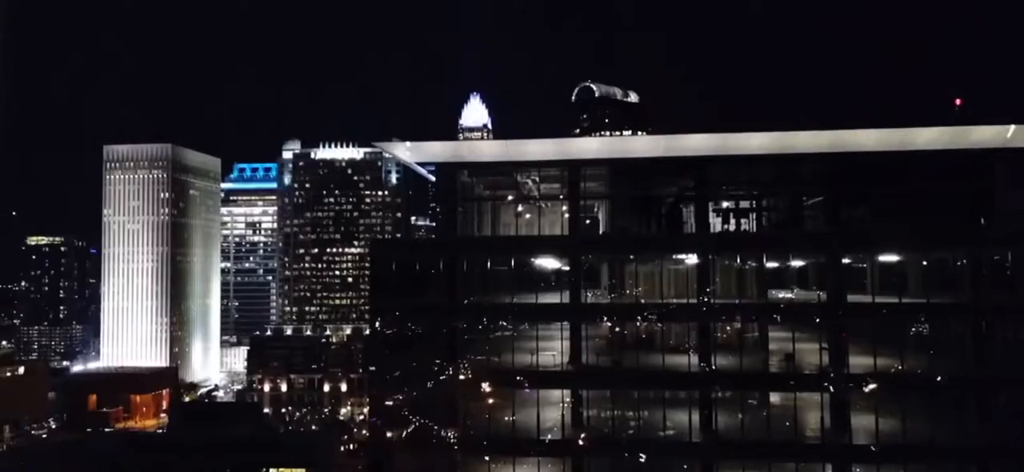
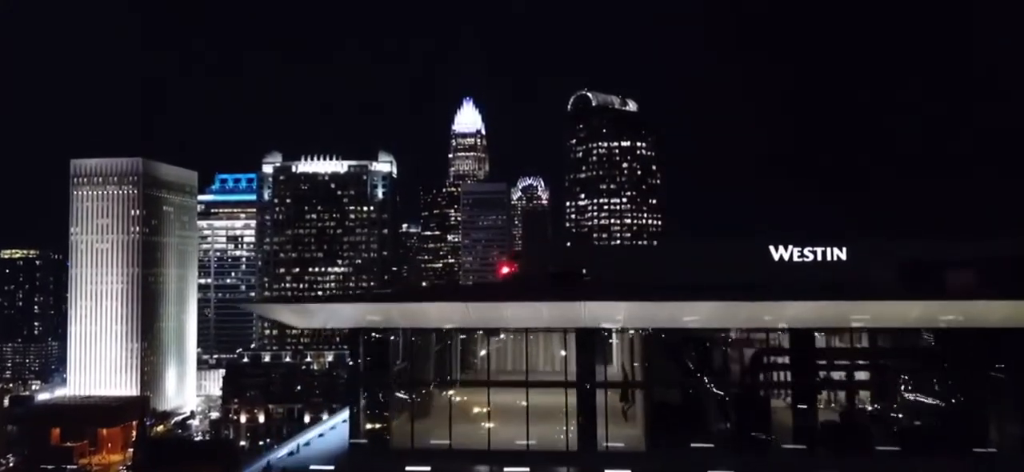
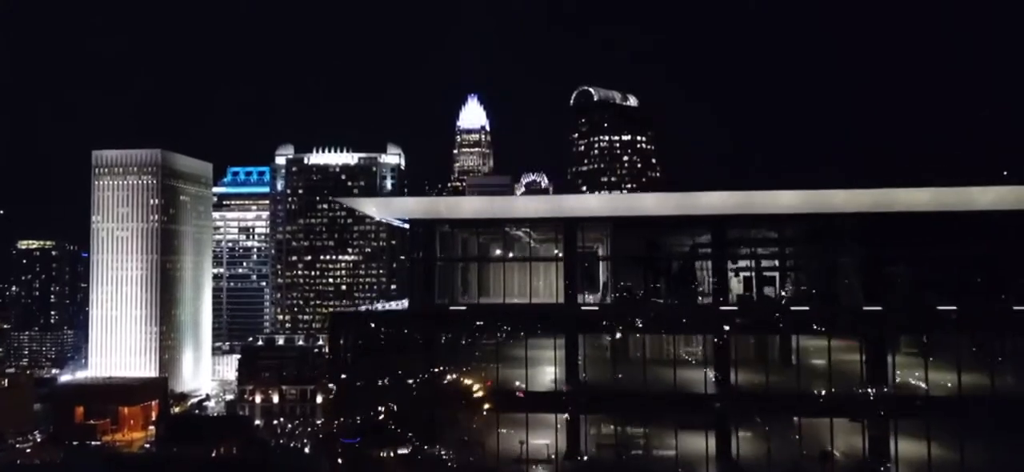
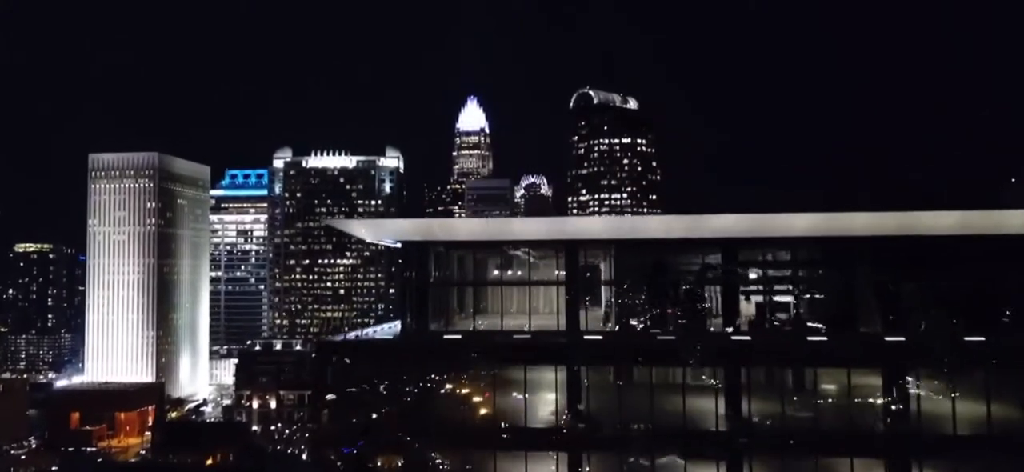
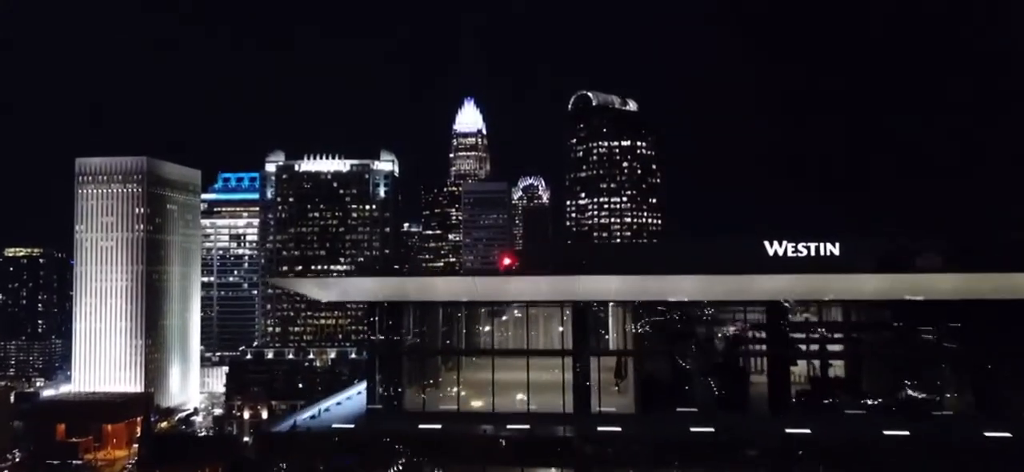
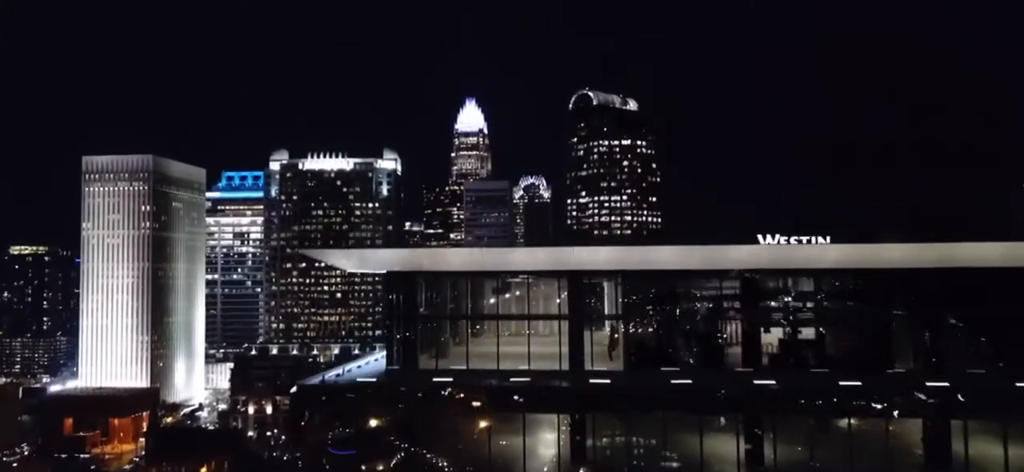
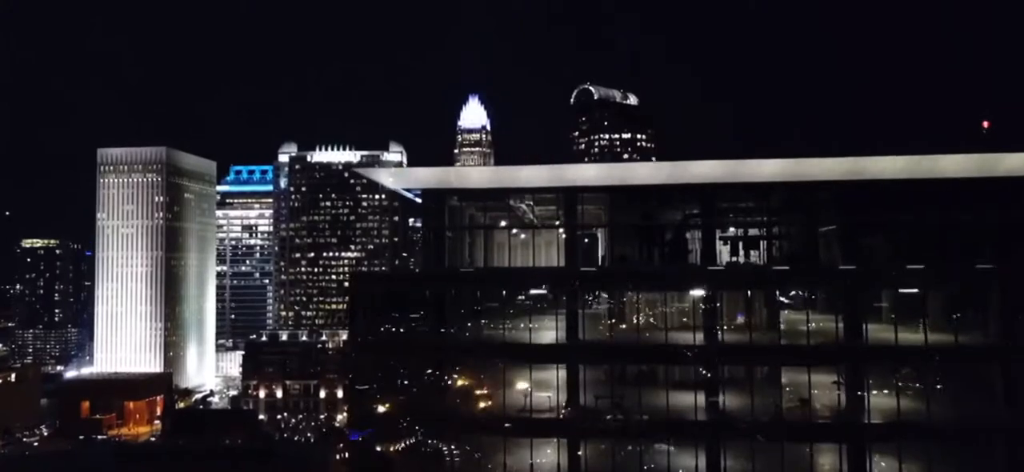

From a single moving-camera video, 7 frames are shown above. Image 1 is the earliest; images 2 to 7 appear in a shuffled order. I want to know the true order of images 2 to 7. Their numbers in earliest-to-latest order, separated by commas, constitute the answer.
7, 3, 4, 6, 5, 2
